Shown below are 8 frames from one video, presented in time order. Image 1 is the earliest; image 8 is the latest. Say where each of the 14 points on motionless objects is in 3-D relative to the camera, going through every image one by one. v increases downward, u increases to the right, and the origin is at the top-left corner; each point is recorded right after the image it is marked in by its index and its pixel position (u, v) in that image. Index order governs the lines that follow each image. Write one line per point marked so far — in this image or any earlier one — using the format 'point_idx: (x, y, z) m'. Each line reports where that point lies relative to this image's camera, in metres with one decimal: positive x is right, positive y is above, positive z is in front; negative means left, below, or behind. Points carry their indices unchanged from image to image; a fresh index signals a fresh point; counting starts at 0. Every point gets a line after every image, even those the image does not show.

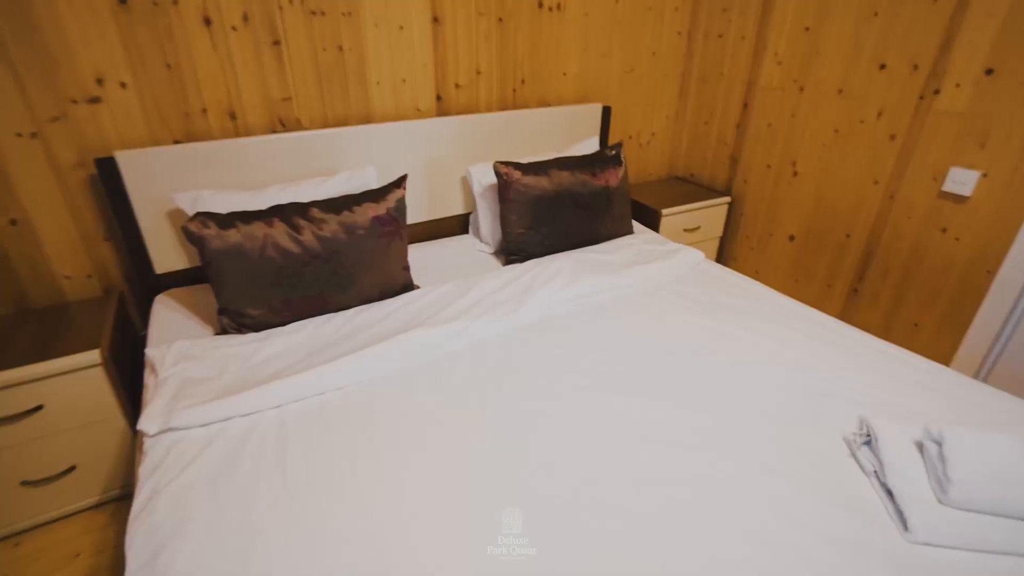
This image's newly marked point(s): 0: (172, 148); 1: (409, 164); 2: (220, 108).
0: (-1.1, +0.4, +1.6) m
1: (-0.4, +0.5, +2.0) m
2: (-1.0, +0.6, +1.7) m
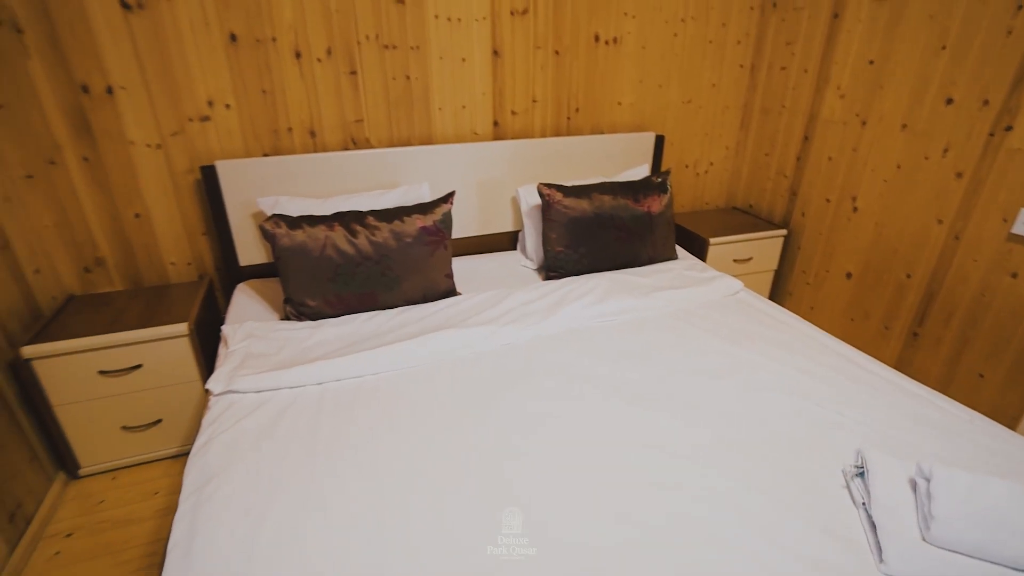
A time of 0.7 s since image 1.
0: (-0.9, +0.5, +1.9) m
1: (-0.2, +0.5, +2.2) m
2: (-0.8, +0.6, +2.0) m
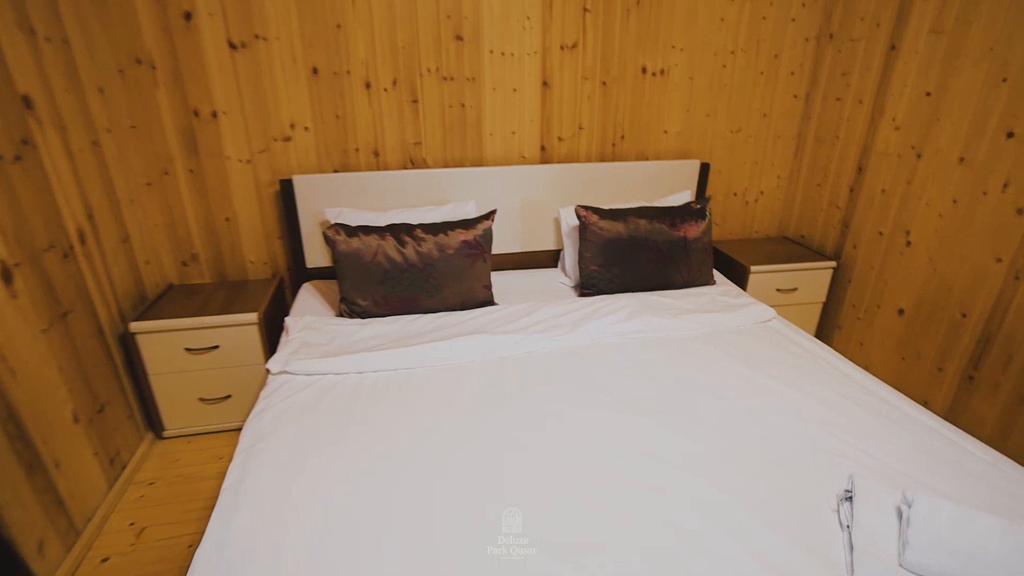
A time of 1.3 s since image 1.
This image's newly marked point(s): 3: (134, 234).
0: (-0.8, +0.5, +2.1) m
1: (0.0, +0.4, +2.4) m
2: (-0.6, +0.6, +2.2) m
3: (-1.5, +0.2, +2.0) m
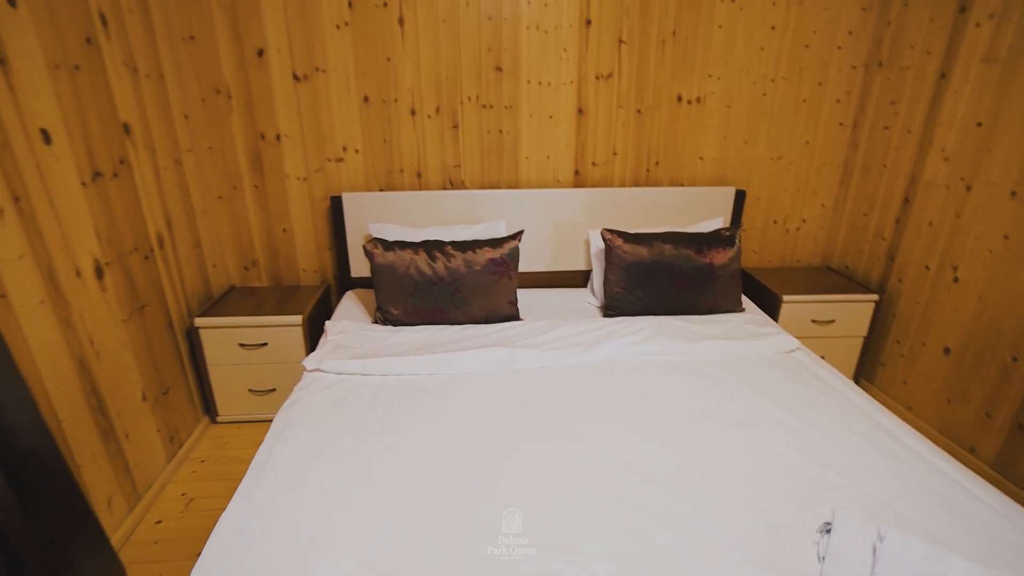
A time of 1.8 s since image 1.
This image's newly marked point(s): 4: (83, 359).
0: (-0.6, +0.4, +2.3) m
1: (+0.1, +0.3, +2.5) m
2: (-0.5, +0.6, +2.4) m
3: (-1.4, +0.2, +2.3) m
4: (-1.3, -0.2, +1.6) m
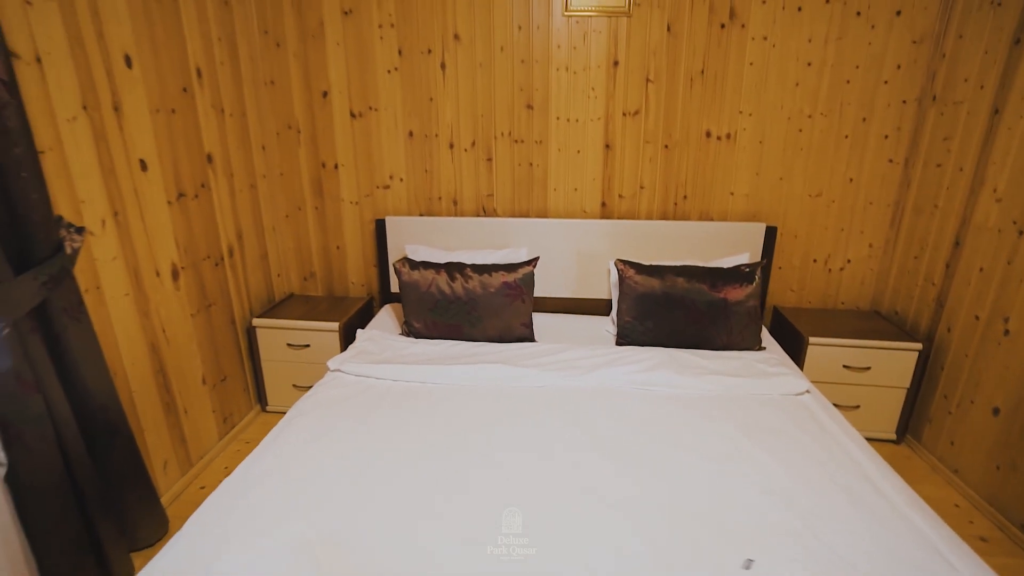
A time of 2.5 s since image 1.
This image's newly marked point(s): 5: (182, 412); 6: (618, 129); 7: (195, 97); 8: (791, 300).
0: (-0.5, +0.4, +2.6) m
1: (+0.3, +0.2, +2.6) m
2: (-0.3, +0.5, +2.6) m
3: (-1.3, +0.2, +2.7) m
4: (-1.4, -0.2, +1.9) m
5: (-1.4, -0.5, +2.1) m
6: (+0.5, +0.8, +2.5) m
7: (-1.3, +0.8, +2.1) m
8: (+1.5, -0.1, +2.7) m
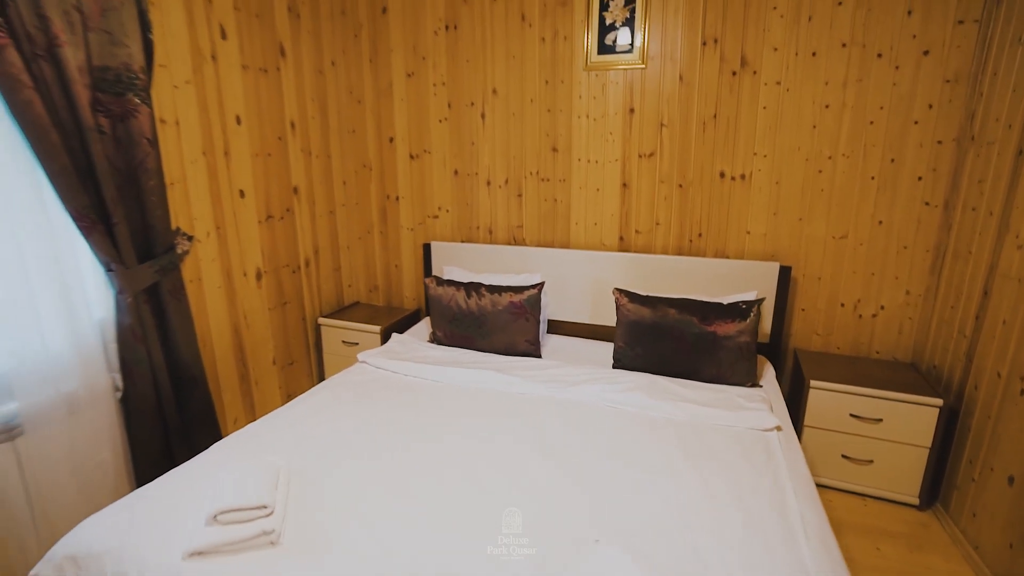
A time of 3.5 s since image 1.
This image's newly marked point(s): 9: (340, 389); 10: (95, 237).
0: (-0.4, +0.3, +3.0) m
1: (+0.4, 0.0, +2.8) m
2: (-0.2, +0.4, +3.0) m
3: (-1.1, +0.1, +3.3) m
4: (-1.4, -0.2, +2.5) m
5: (-1.4, -0.5, +2.7) m
6: (+0.7, +0.6, +2.7) m
7: (-1.2, +0.8, +2.7) m
8: (+1.6, -0.3, +2.6) m
9: (-0.8, -0.5, +2.3) m
10: (-1.5, +0.2, +1.8) m
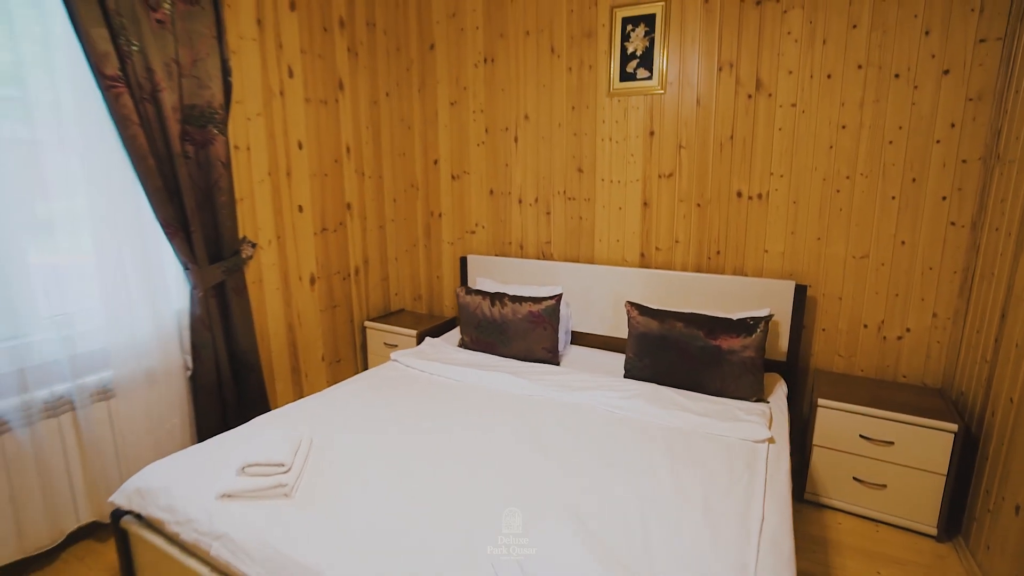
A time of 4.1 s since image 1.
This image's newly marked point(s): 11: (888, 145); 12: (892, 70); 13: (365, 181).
0: (-0.2, +0.2, +3.3) m
1: (+0.5, 0.0, +2.9) m
2: (0.0, +0.3, +3.2) m
3: (-0.9, +0.1, +3.6) m
4: (-1.3, -0.2, +2.9) m
5: (-1.3, -0.5, +3.0) m
6: (+0.8, +0.6, +2.8) m
7: (-1.0, +0.8, +3.1) m
8: (+1.6, -0.4, +2.5) m
9: (-0.7, -0.5, +2.6) m
10: (-1.5, +0.2, +2.2) m
11: (+1.7, +0.6, +2.3) m
12: (+1.7, +1.0, +2.2) m
13: (-1.0, +0.7, +3.3) m
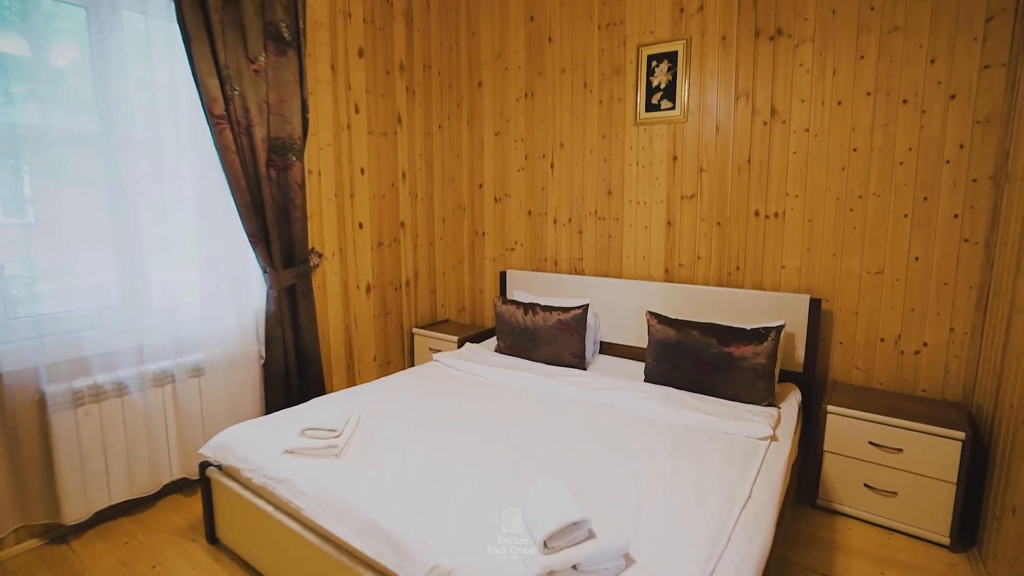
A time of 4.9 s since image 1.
0: (+0.1, +0.1, +3.5) m
1: (+0.7, -0.1, +3.1) m
2: (+0.3, +0.2, +3.5) m
3: (-0.6, 0.0, +3.9) m
4: (-1.1, -0.3, +3.3) m
5: (-1.1, -0.6, +3.4) m
6: (+1.0, +0.5, +3.0) m
7: (-0.8, +0.7, +3.5) m
8: (+1.8, -0.5, +2.6) m
9: (-0.6, -0.5, +2.9) m
10: (-1.3, +0.2, +2.7) m
11: (+1.9, +0.6, +2.4) m
12: (+1.8, +0.9, +2.4) m
13: (-0.7, +0.6, +3.7) m
